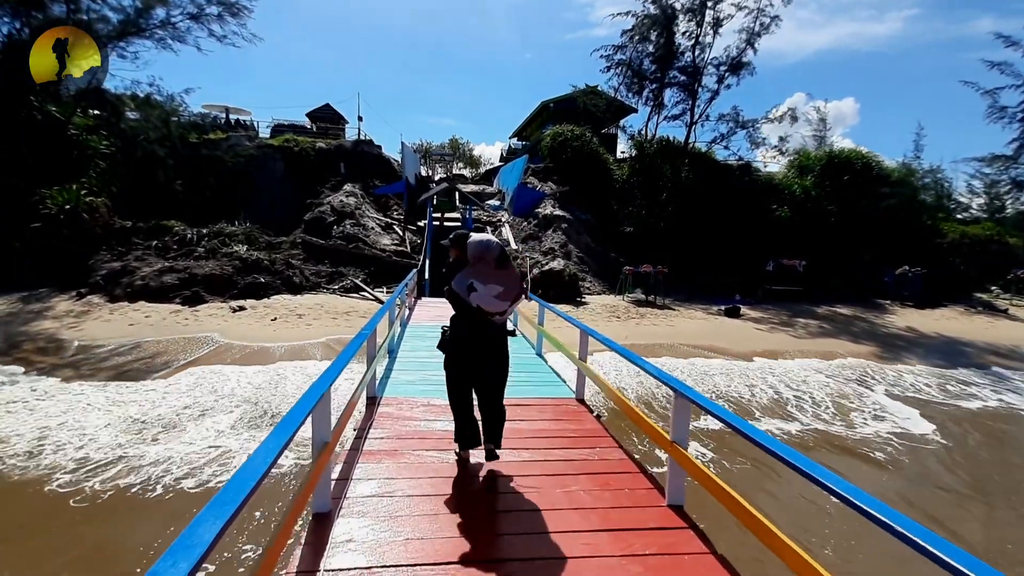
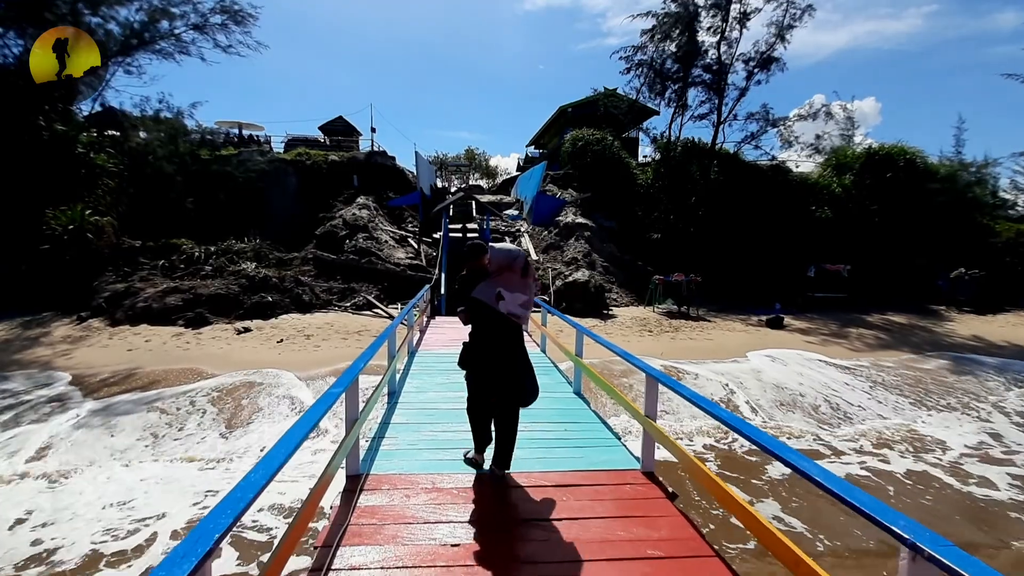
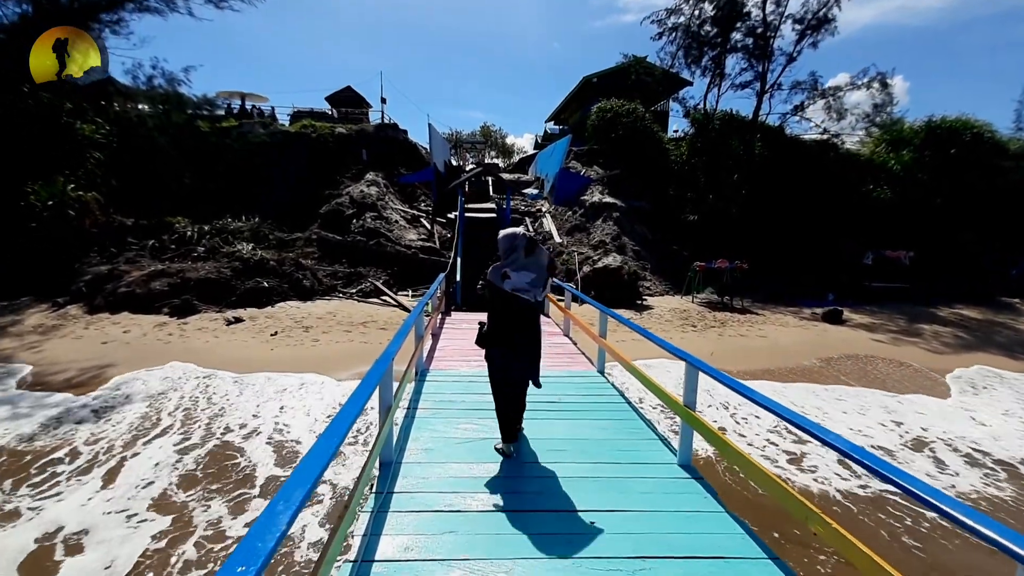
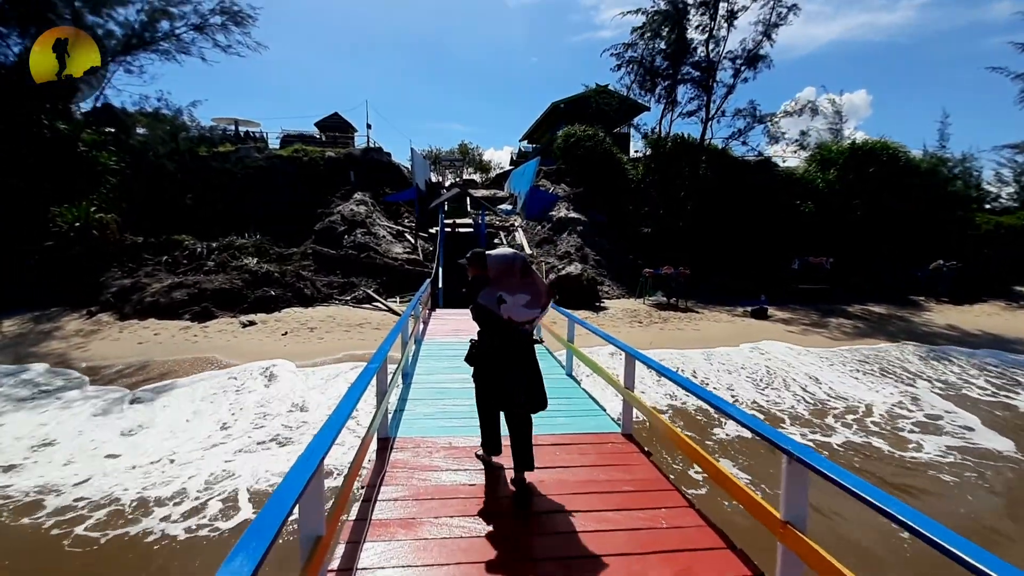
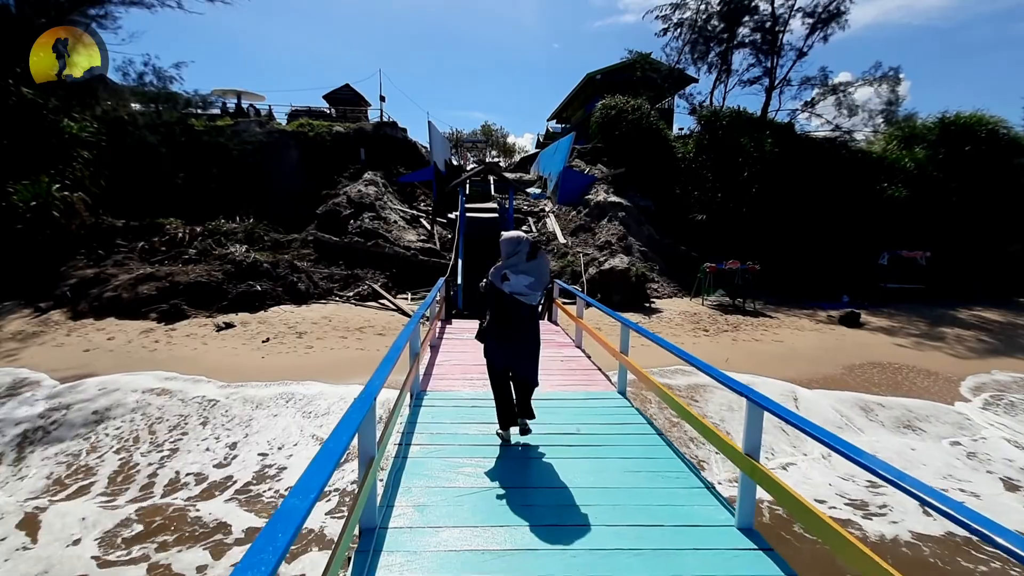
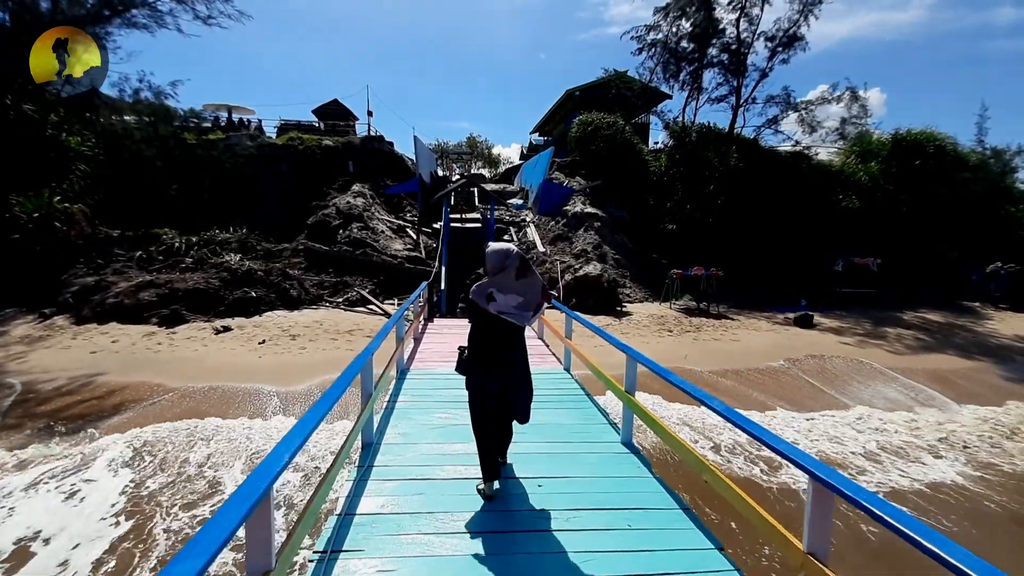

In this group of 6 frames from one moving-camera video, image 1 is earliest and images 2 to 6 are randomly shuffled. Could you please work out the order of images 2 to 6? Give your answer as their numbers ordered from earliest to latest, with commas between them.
4, 2, 6, 3, 5
